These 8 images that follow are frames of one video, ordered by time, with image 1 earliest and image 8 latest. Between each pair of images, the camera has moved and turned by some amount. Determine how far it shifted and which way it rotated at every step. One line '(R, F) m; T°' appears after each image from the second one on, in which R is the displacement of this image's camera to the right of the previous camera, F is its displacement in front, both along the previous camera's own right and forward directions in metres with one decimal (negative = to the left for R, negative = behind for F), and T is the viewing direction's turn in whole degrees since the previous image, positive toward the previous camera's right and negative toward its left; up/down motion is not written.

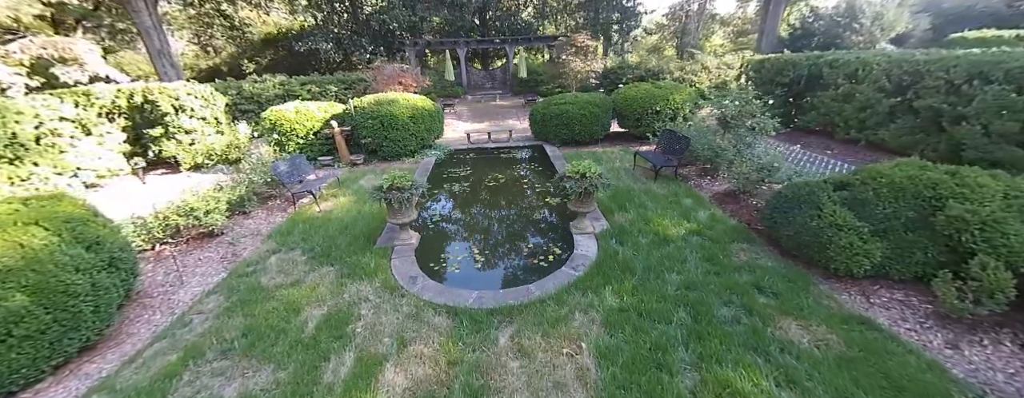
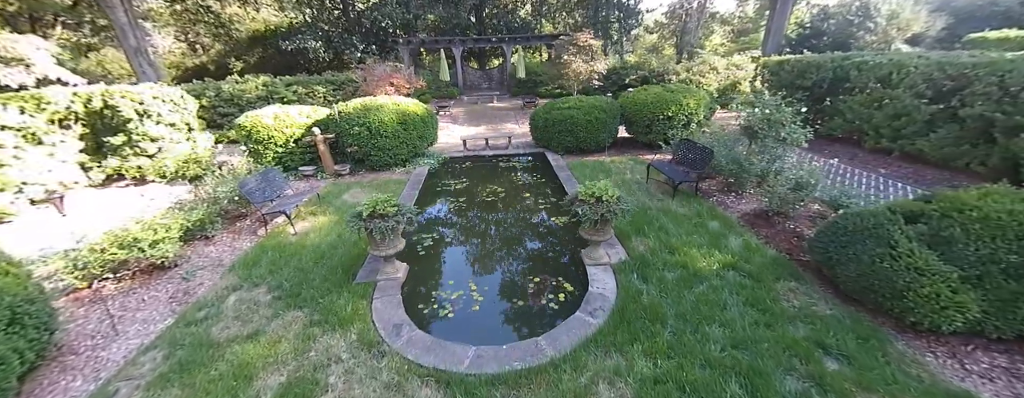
(-0.1, +0.6) m; +1°
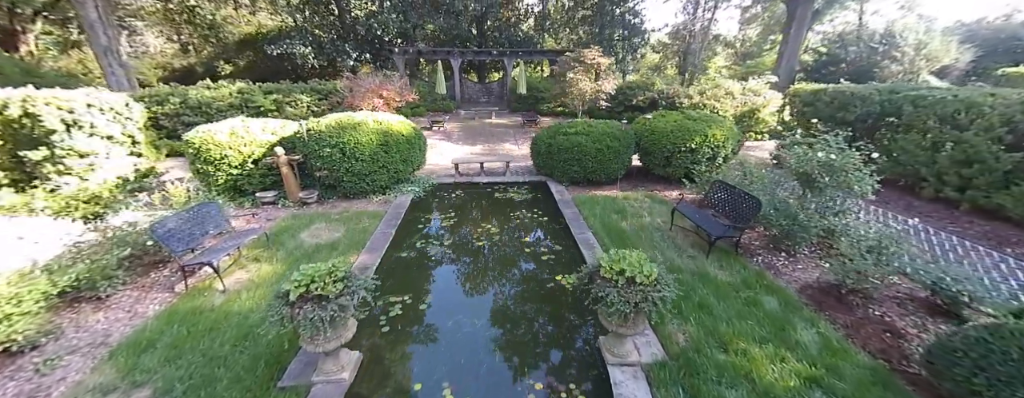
(0.0, +0.9) m; +1°
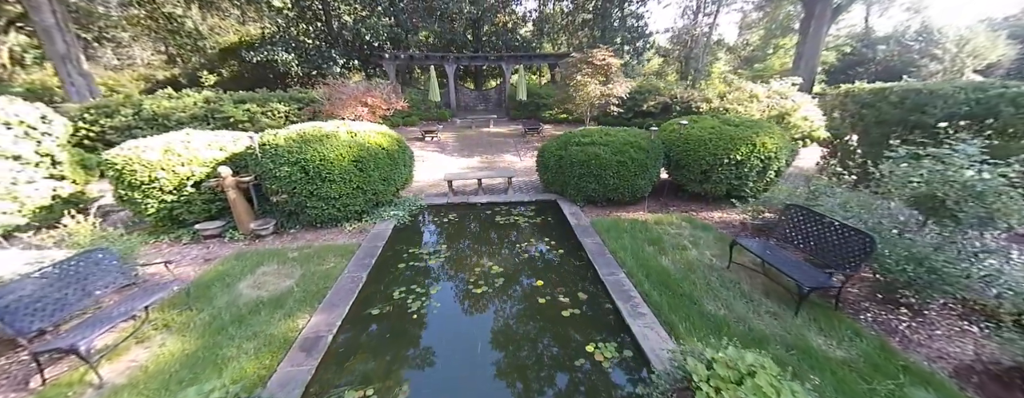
(-0.1, +1.0) m; 0°
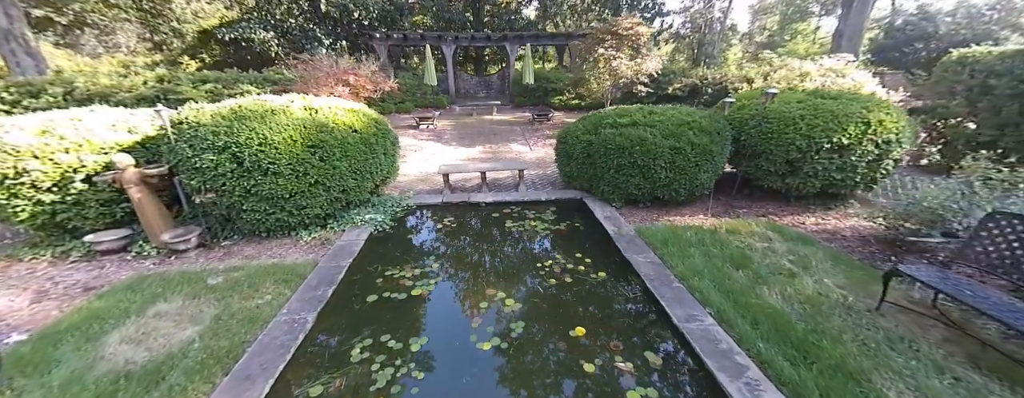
(-0.2, +1.2) m; 0°
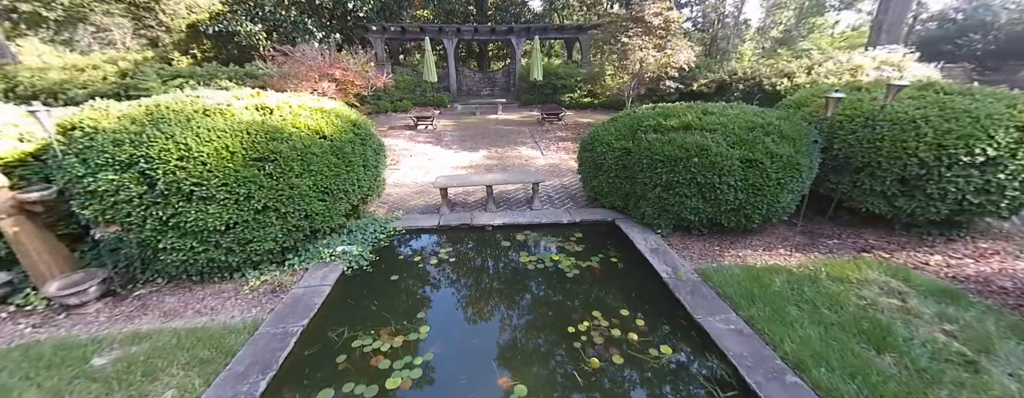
(-0.1, +0.8) m; 0°
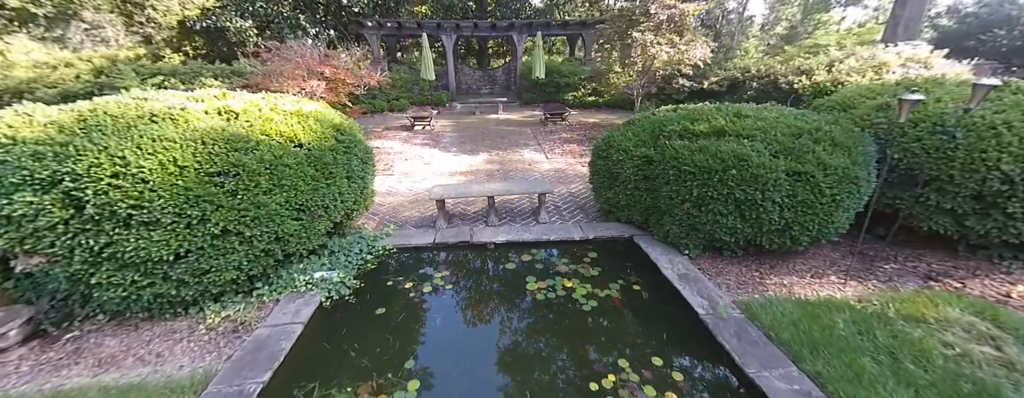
(0.0, +0.4) m; 0°
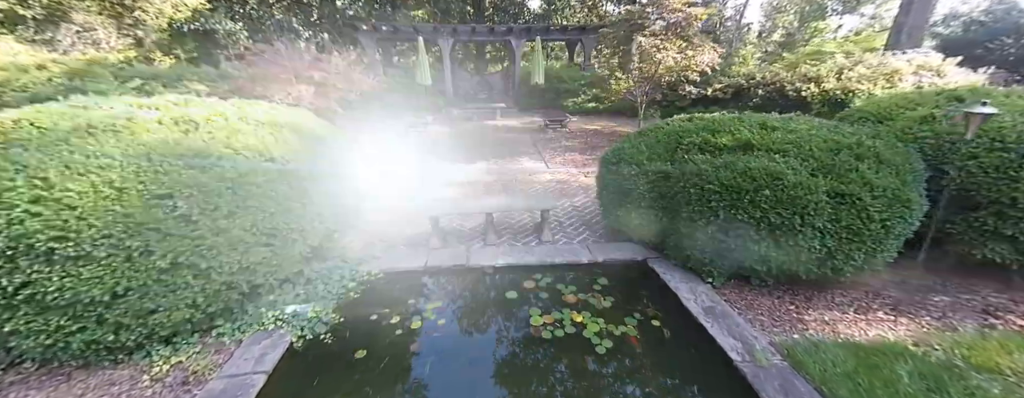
(0.0, +0.3) m; +1°
